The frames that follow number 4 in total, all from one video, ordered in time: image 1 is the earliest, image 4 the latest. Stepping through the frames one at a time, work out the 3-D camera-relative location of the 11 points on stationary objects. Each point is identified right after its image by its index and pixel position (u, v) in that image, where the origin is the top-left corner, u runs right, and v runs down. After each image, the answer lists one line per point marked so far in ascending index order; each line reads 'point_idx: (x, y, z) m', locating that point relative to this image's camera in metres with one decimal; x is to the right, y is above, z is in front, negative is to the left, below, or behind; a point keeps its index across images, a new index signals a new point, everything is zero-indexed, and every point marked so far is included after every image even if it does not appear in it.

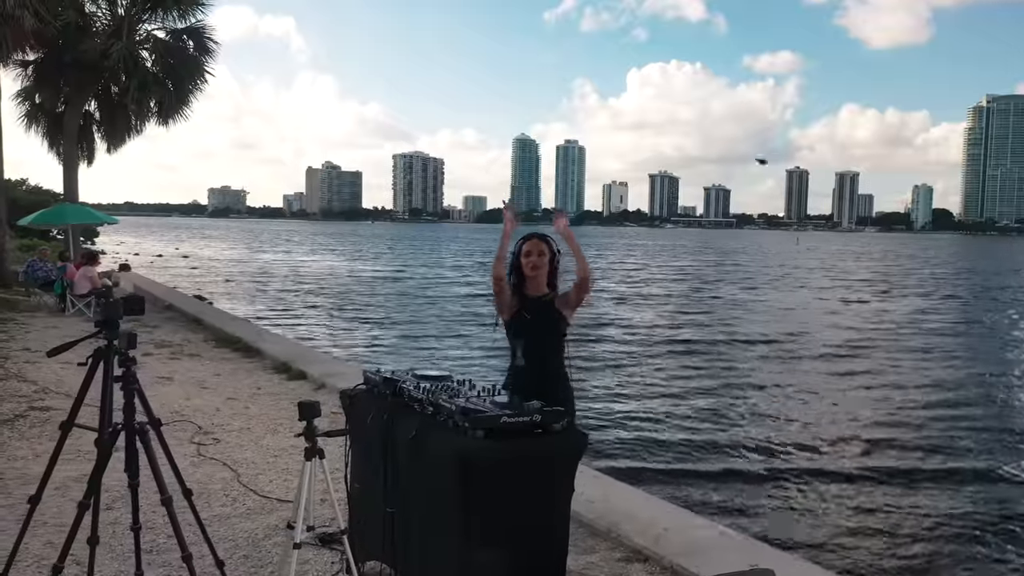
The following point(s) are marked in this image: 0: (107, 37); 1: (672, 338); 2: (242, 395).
0: (-8.4, +5.2, +17.4) m
1: (+3.4, -1.3, +17.6) m
2: (-2.5, -1.0, +7.8) m
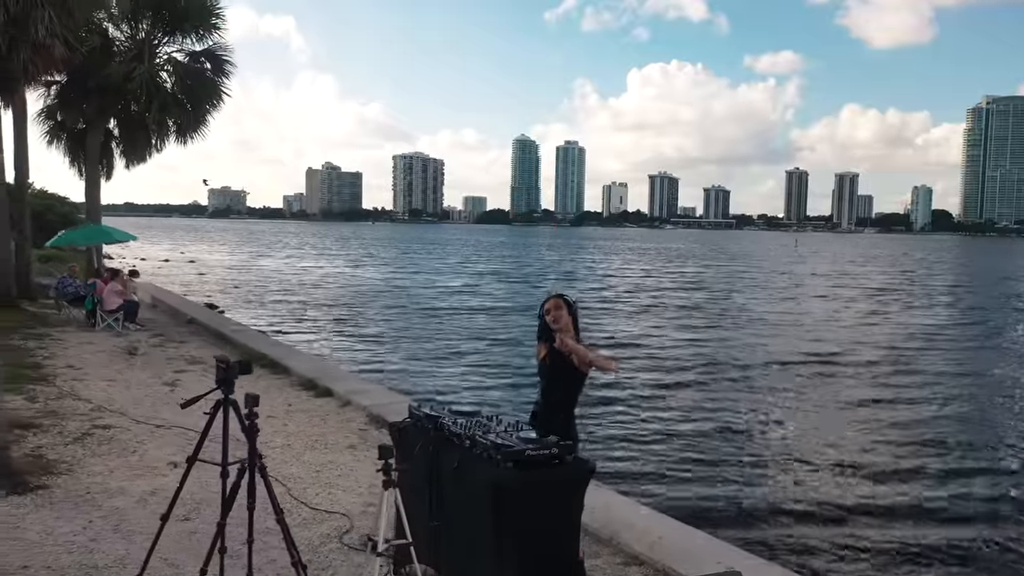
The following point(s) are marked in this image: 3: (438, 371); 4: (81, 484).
0: (-8.3, +4.9, +18.2) m
1: (+3.5, -1.5, +18.4) m
2: (-2.4, -1.3, +8.6) m
3: (-1.3, -1.5, +15.0) m
4: (-3.0, -1.4, +5.8) m
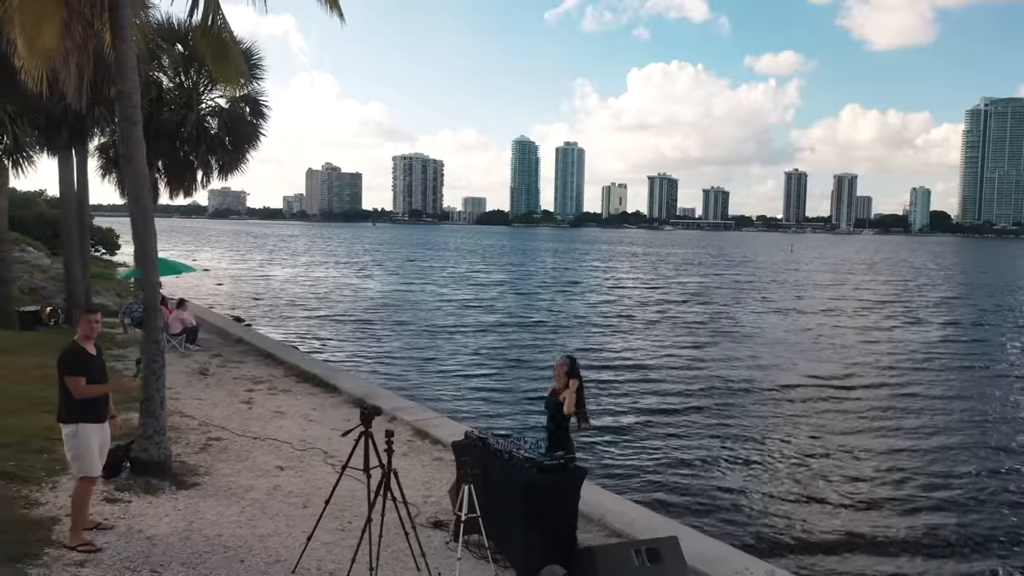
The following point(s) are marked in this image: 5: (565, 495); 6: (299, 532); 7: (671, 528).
0: (-8.1, +4.4, +20.5) m
1: (+3.7, -2.1, +20.7) m
2: (-2.2, -1.8, +10.9) m
3: (-1.1, -2.0, +17.3) m
4: (-2.8, -1.9, +8.2) m
5: (+0.4, -1.5, +6.1) m
6: (-1.7, -2.0, +6.8) m
7: (+1.4, -2.1, +7.4) m
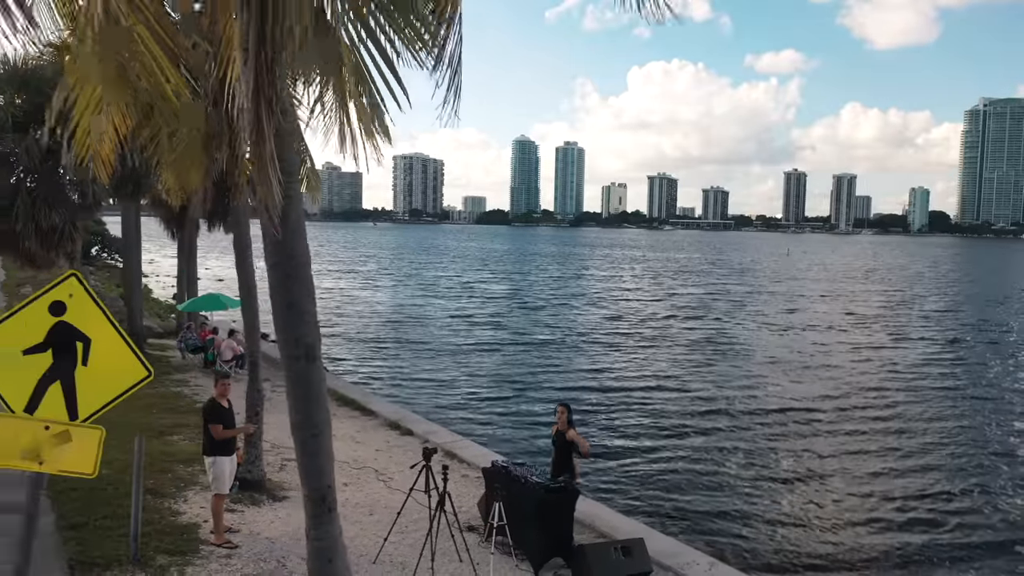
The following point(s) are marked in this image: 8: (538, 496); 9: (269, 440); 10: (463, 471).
0: (-7.9, +3.6, +23.0) m
1: (+3.8, -2.8, +23.3) m
2: (-2.1, -2.5, +13.5) m
3: (-1.0, -2.8, +19.9) m
4: (-2.6, -2.6, +10.7) m
5: (+0.5, -2.3, +8.6) m
6: (-1.6, -2.7, +9.4) m
7: (+1.5, -2.9, +10.0) m
8: (+0.3, -2.1, +8.5) m
9: (-3.9, -2.4, +13.4) m
10: (-0.7, -2.7, +12.2) m
